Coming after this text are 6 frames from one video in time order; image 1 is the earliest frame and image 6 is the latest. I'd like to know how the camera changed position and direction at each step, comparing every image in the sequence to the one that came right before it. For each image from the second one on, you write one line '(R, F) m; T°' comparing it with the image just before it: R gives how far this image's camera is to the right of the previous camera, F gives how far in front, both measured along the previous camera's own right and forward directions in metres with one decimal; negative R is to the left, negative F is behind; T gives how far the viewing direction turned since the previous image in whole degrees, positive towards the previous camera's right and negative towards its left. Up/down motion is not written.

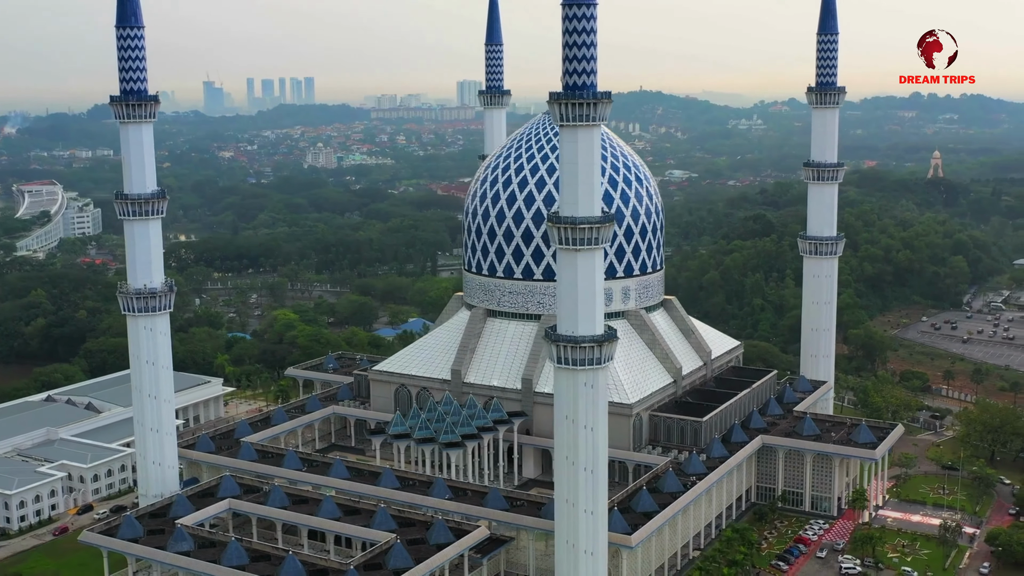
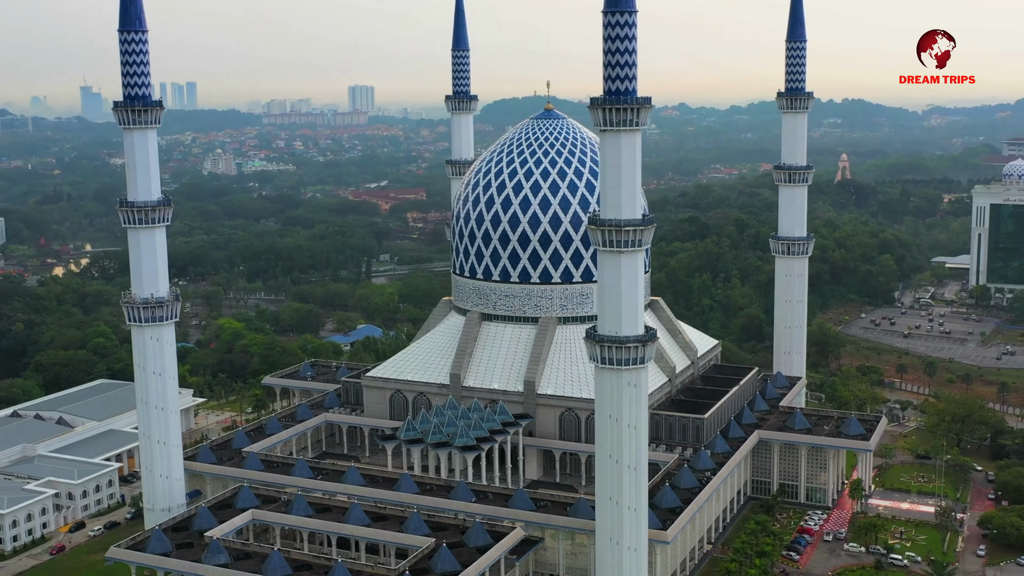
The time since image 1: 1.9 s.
(-2.7, -0.1) m; +5°
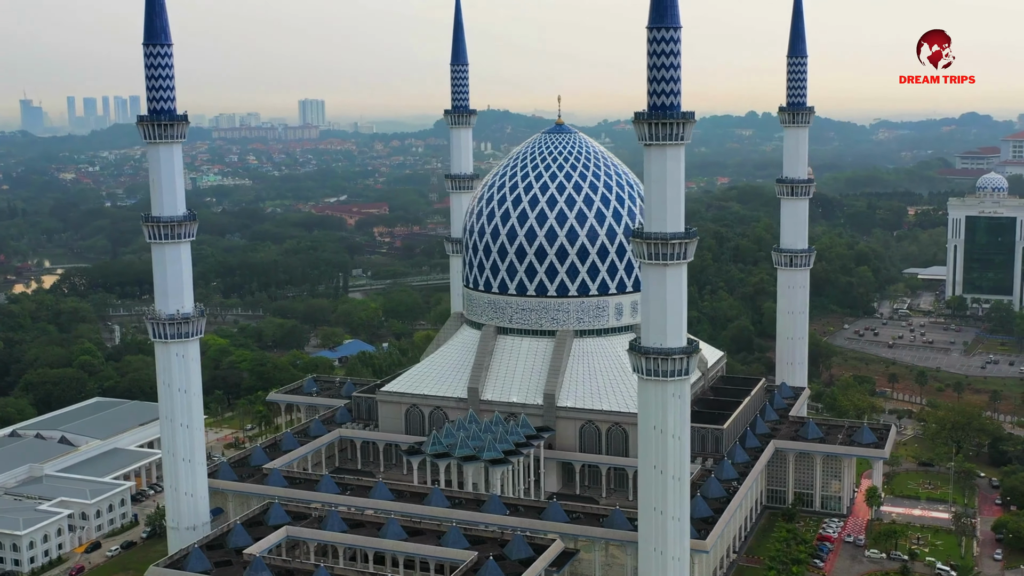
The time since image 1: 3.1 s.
(-1.7, -0.1) m; +2°
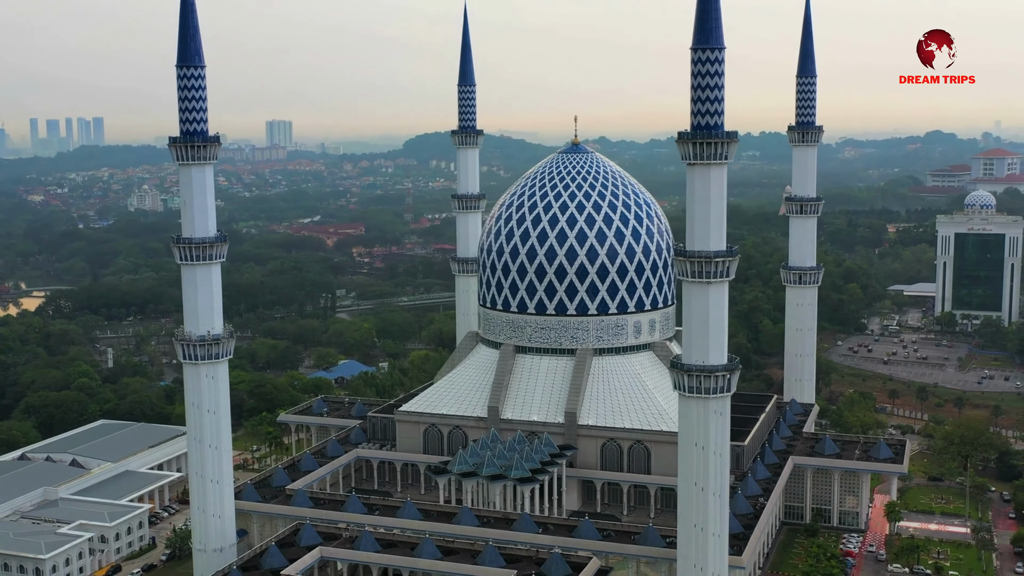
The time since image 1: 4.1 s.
(-1.4, -0.1) m; +2°
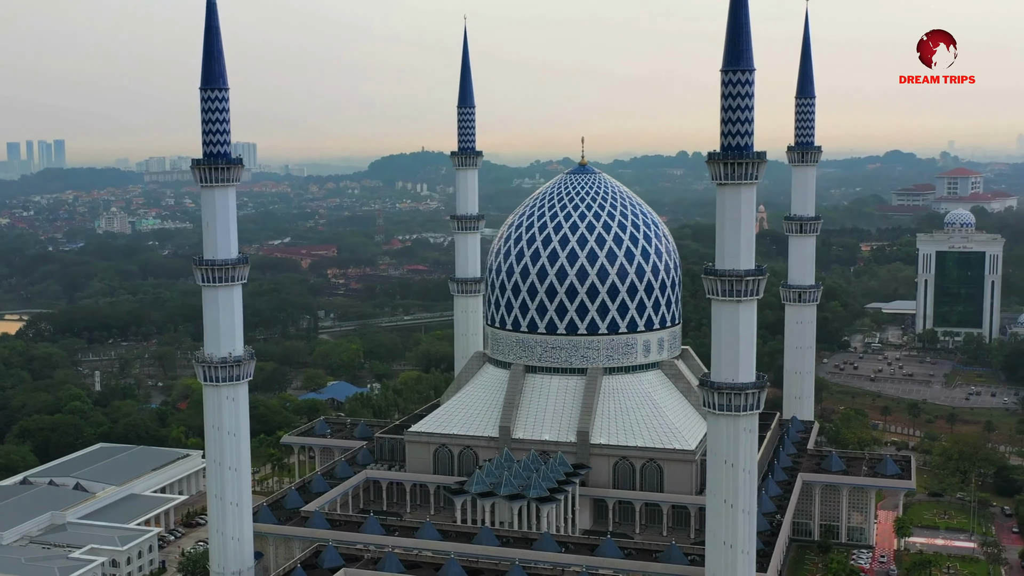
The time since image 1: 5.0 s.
(-1.2, -0.2) m; +2°
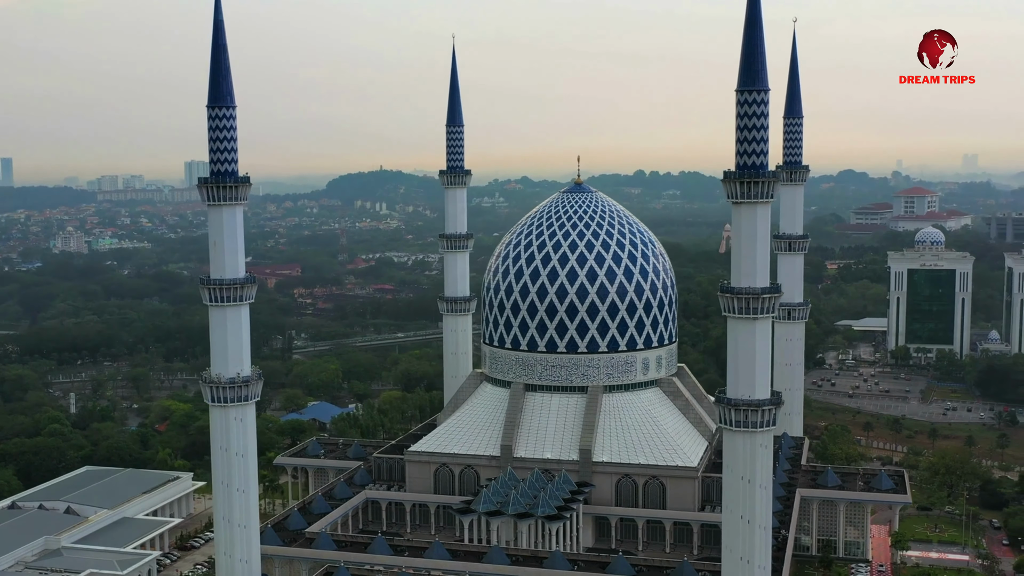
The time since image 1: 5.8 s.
(-1.2, -0.1) m; +2°
